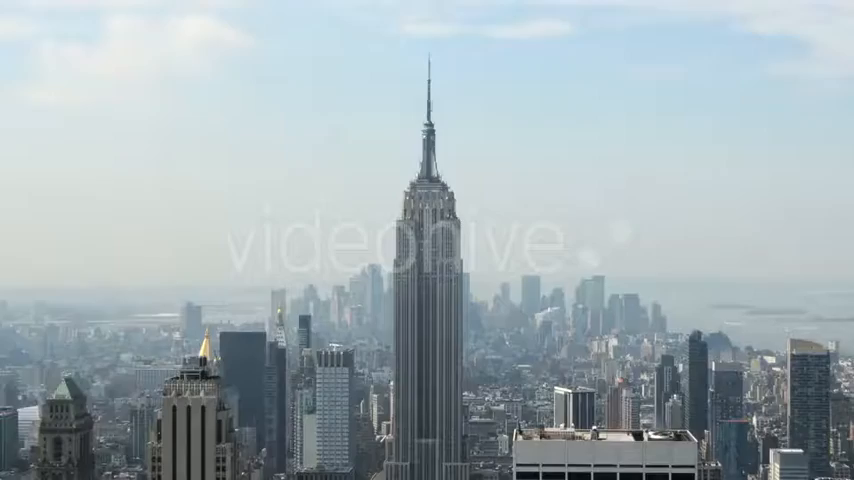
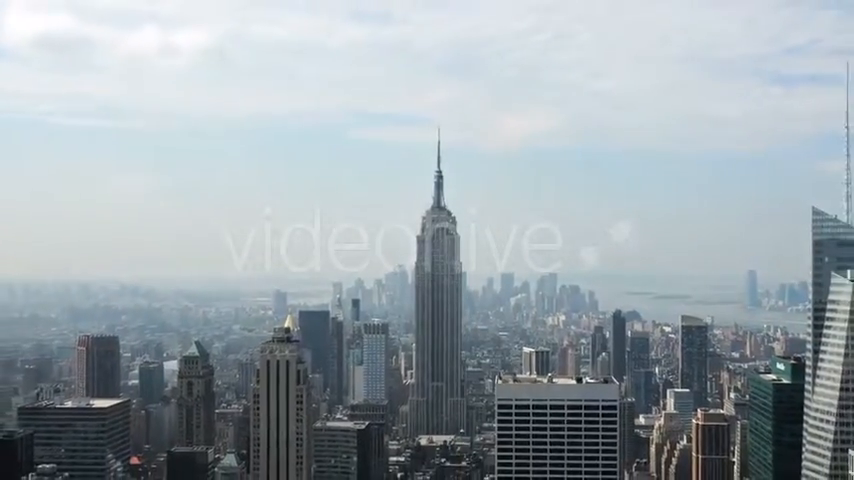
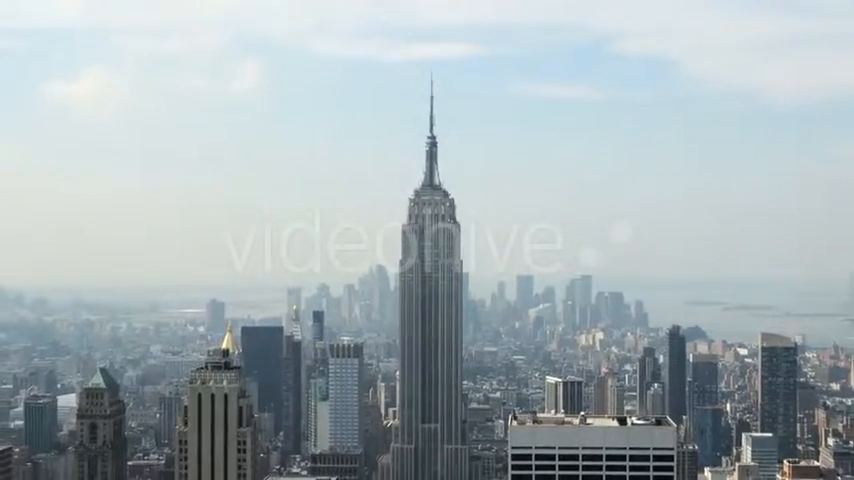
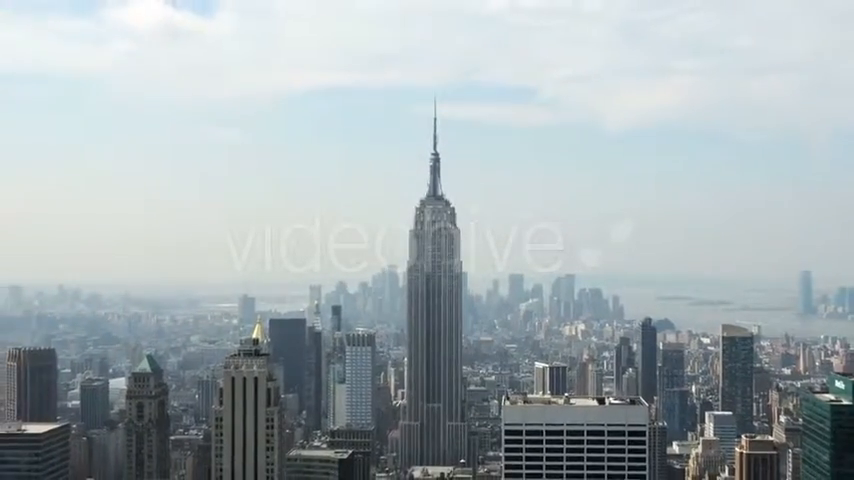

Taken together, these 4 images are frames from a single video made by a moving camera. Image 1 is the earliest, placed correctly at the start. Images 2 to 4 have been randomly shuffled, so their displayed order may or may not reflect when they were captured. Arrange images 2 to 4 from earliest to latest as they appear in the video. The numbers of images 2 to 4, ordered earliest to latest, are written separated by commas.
3, 4, 2
